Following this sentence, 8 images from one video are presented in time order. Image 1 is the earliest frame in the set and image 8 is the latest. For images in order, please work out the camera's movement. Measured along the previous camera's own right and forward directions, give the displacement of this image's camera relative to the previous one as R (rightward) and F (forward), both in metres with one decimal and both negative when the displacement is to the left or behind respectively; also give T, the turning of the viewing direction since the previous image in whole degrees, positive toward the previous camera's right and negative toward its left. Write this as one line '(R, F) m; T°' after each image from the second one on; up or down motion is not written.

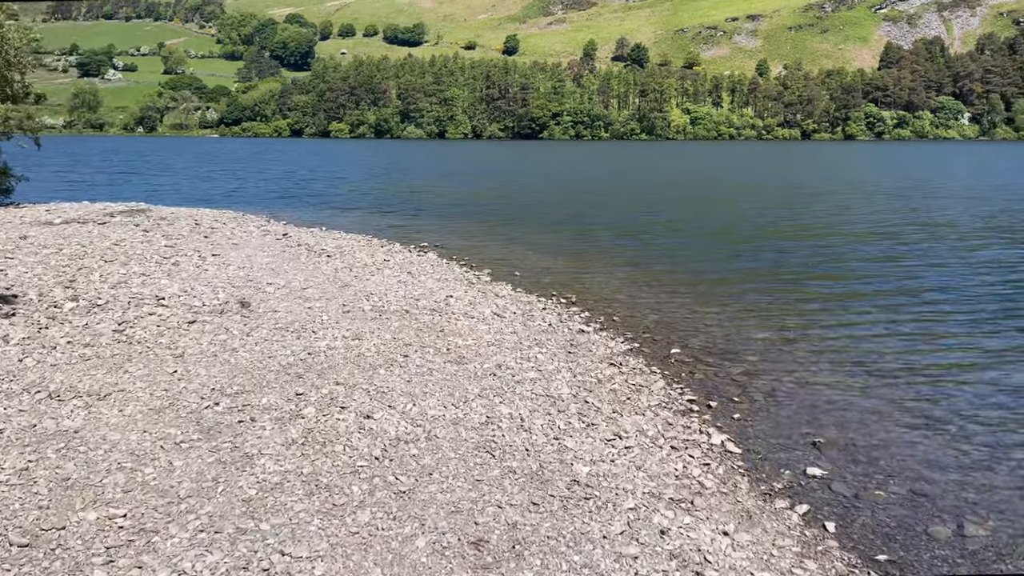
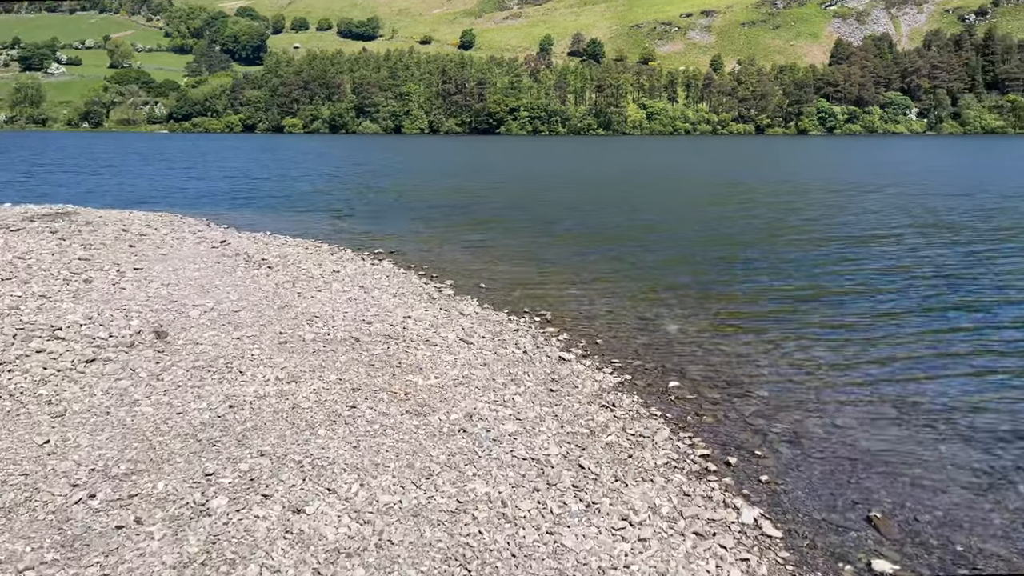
(-0.2, +3.2) m; +3°
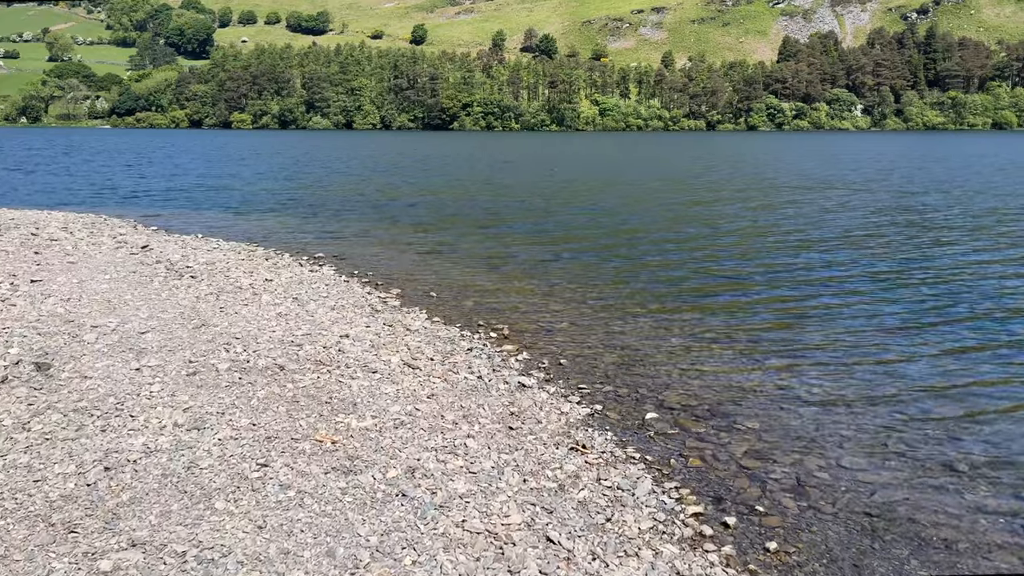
(+0.1, +2.5) m; +3°
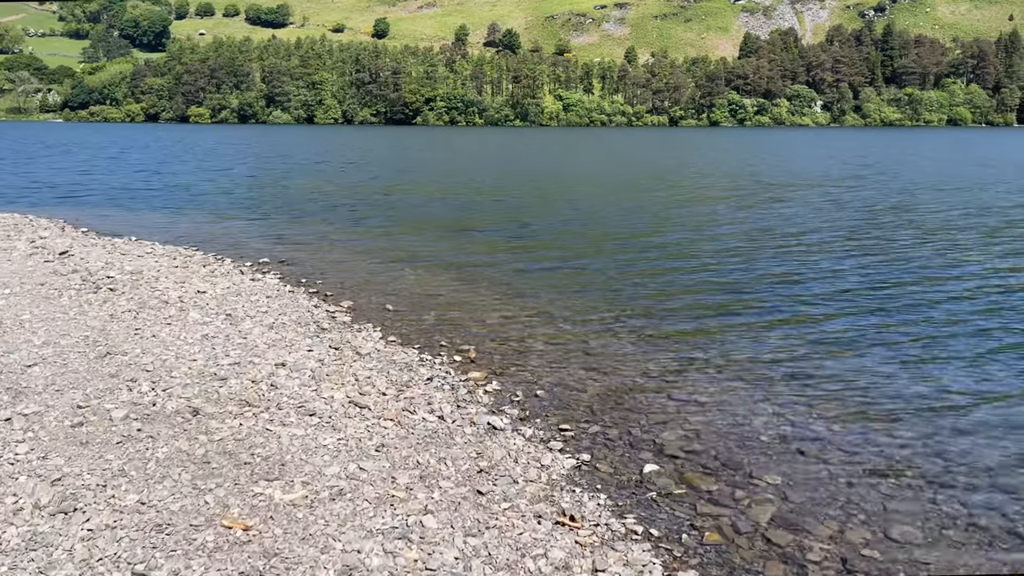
(0.0, +2.8) m; +2°
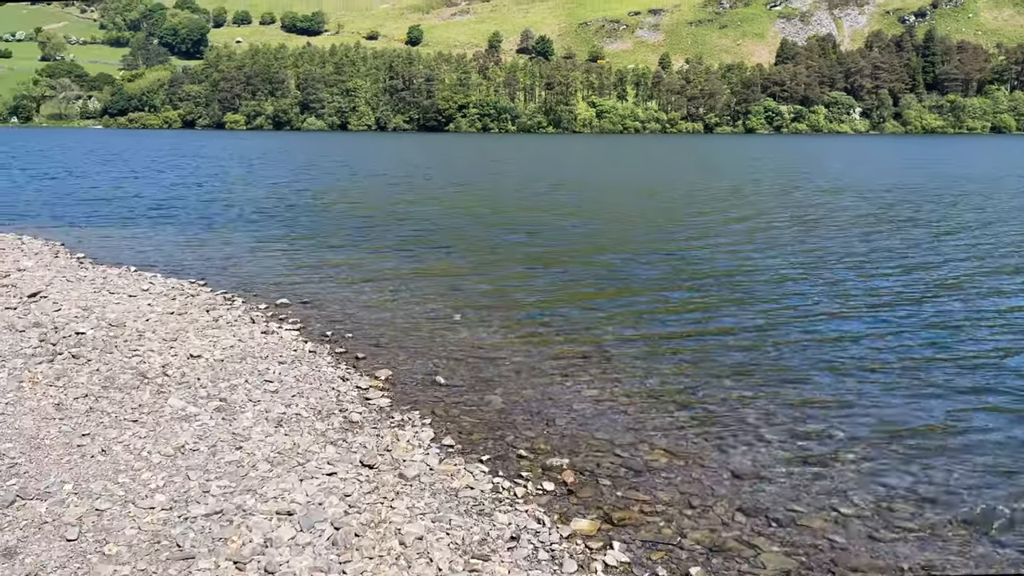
(-1.3, +5.7) m; -2°
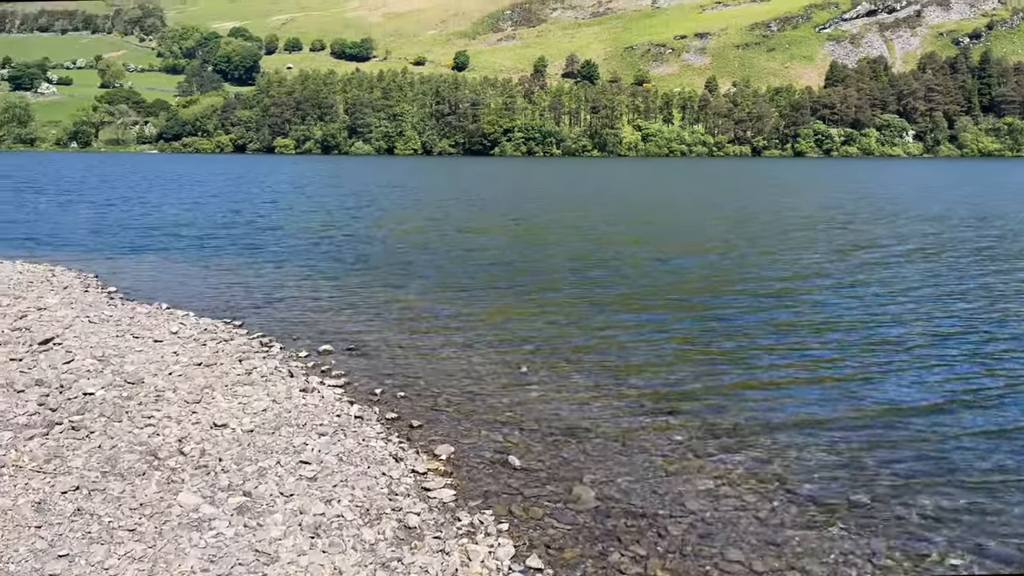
(-0.8, +3.2) m; -3°
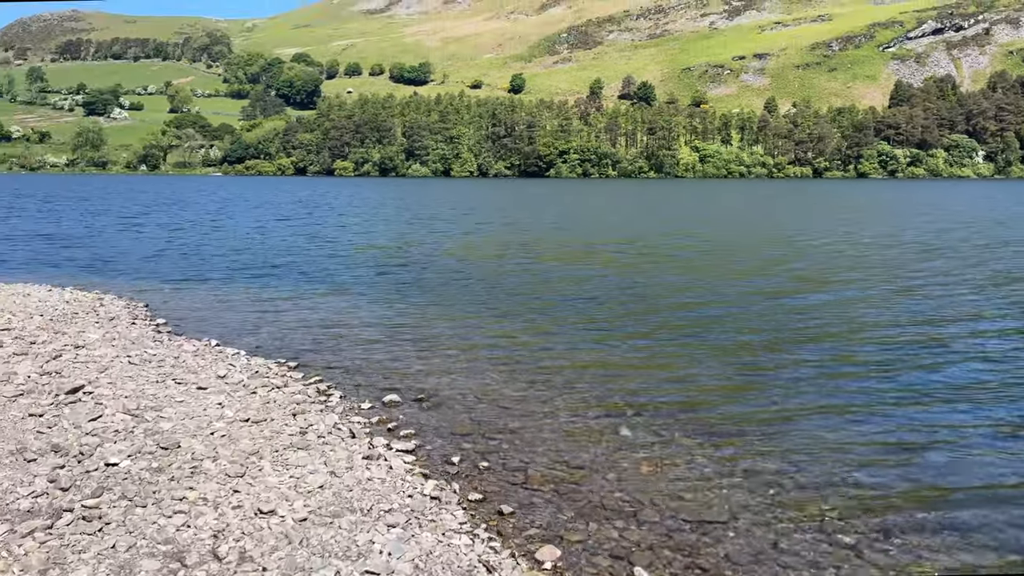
(-1.0, +3.1) m; -4°
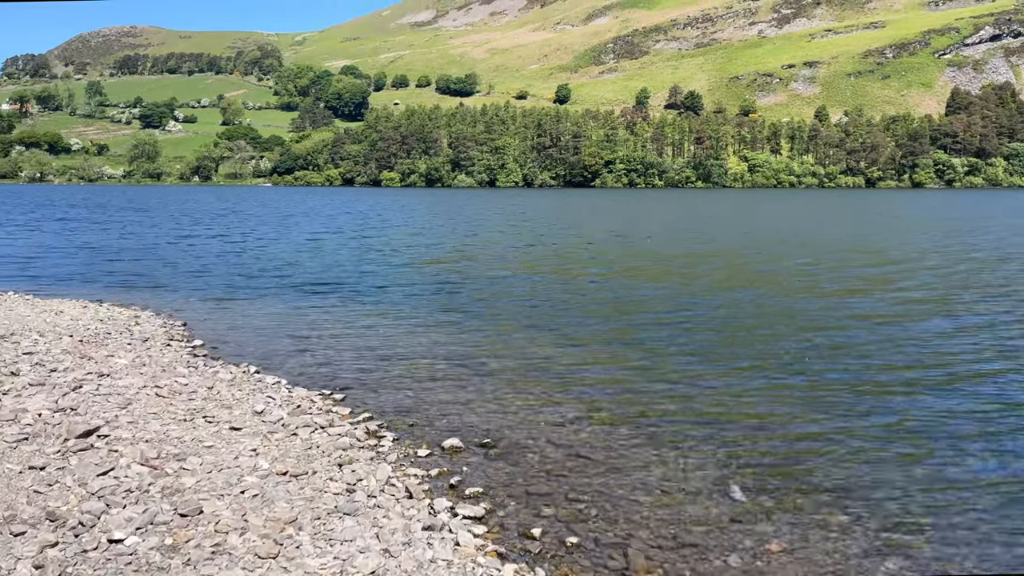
(-0.7, +2.8) m; -3°
